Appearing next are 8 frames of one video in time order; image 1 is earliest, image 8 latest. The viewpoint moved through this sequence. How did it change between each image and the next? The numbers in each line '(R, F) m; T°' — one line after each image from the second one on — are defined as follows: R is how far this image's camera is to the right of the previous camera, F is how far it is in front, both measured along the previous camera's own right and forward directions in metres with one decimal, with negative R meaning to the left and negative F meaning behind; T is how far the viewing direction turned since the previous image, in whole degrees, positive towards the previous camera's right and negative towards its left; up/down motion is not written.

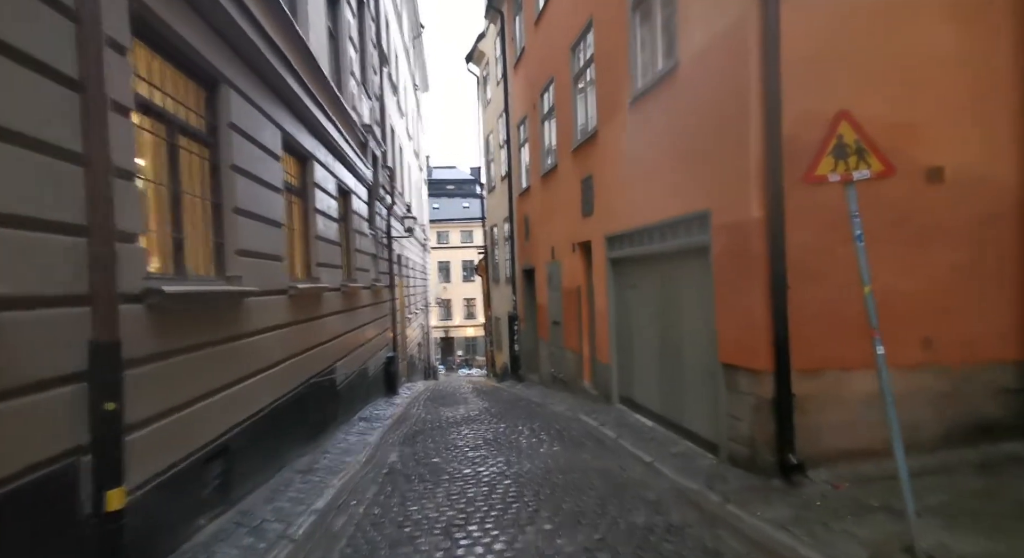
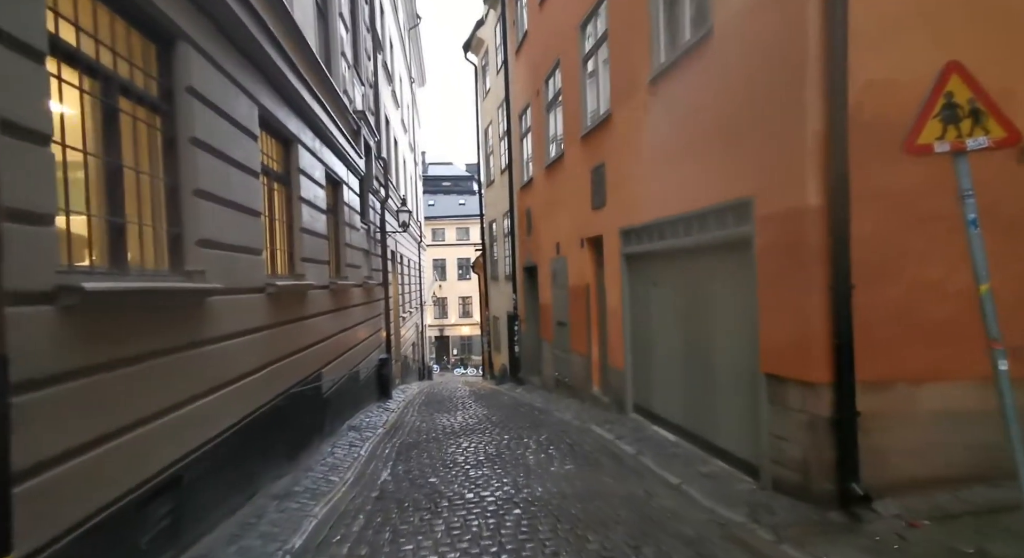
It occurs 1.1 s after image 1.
(-0.1, +0.7) m; 0°
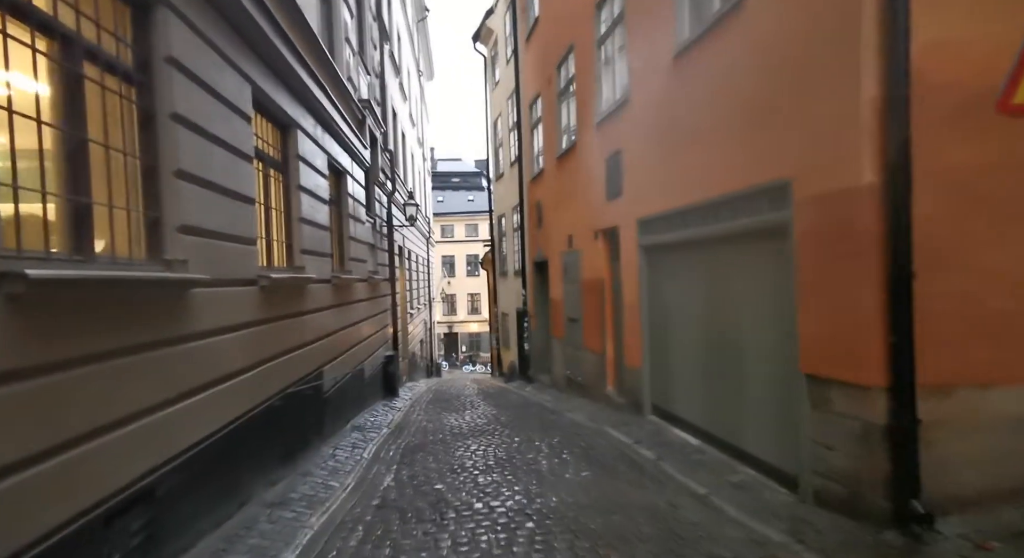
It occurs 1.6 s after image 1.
(0.0, +0.4) m; -1°
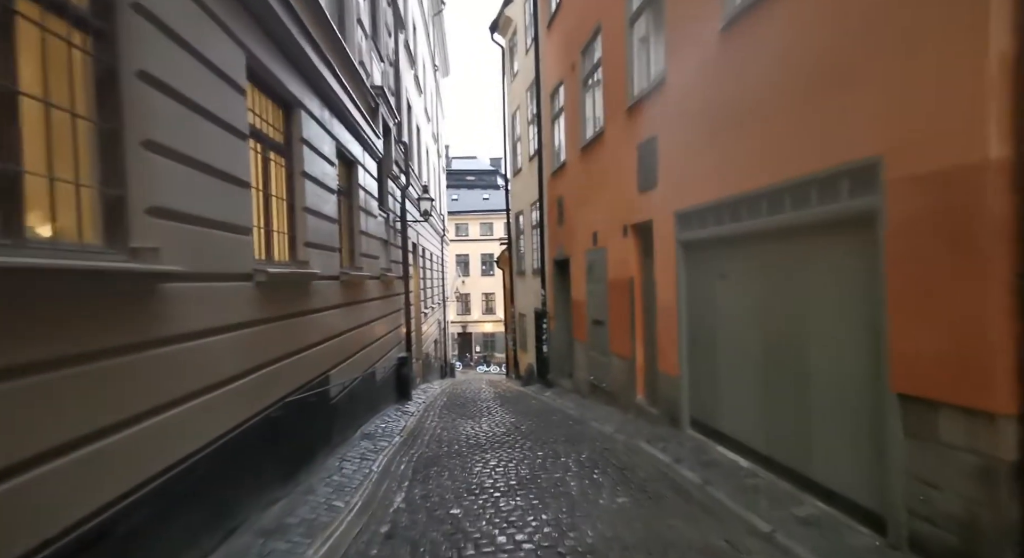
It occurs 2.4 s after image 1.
(-0.1, +0.7) m; -1°
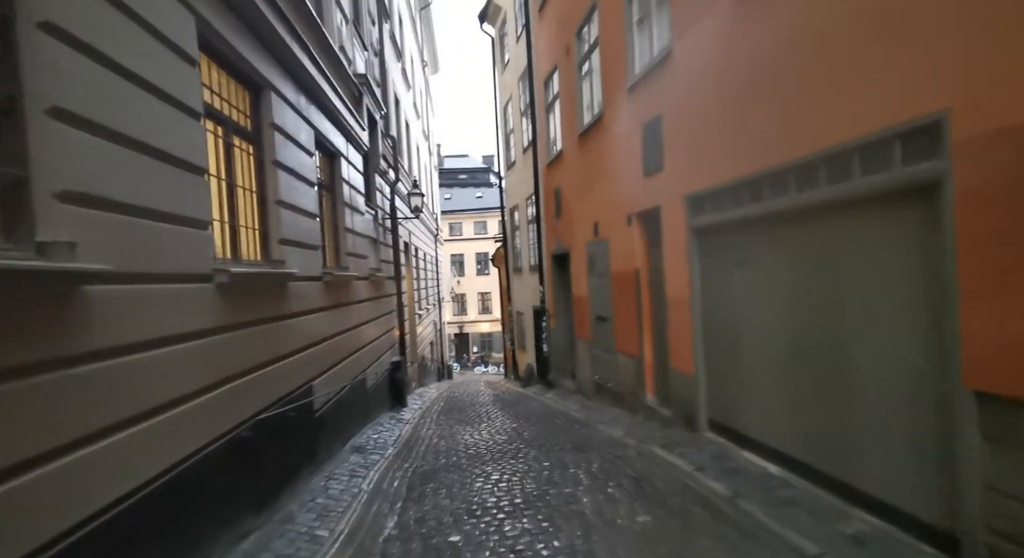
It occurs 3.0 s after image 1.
(0.0, +0.6) m; 0°
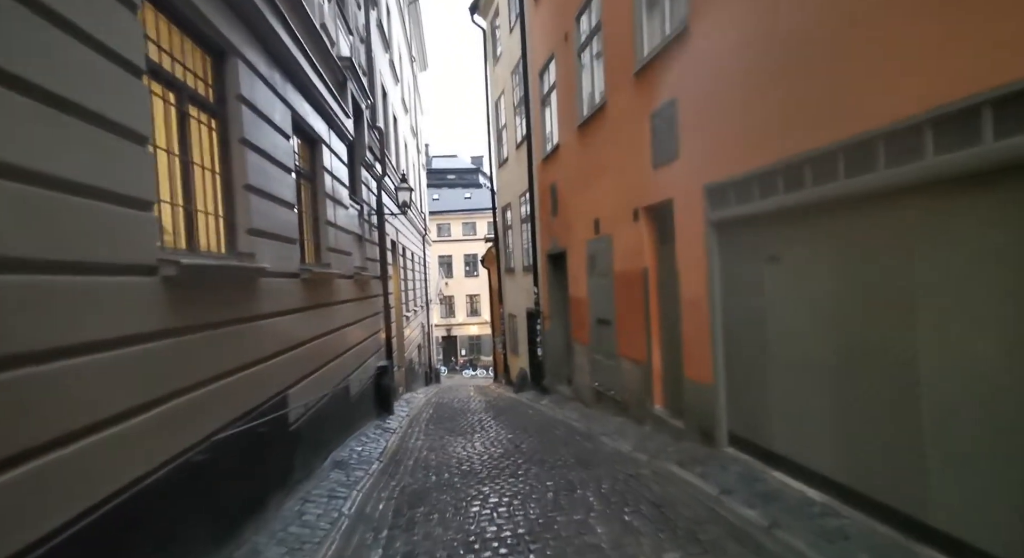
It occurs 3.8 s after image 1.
(-0.1, +0.6) m; +1°
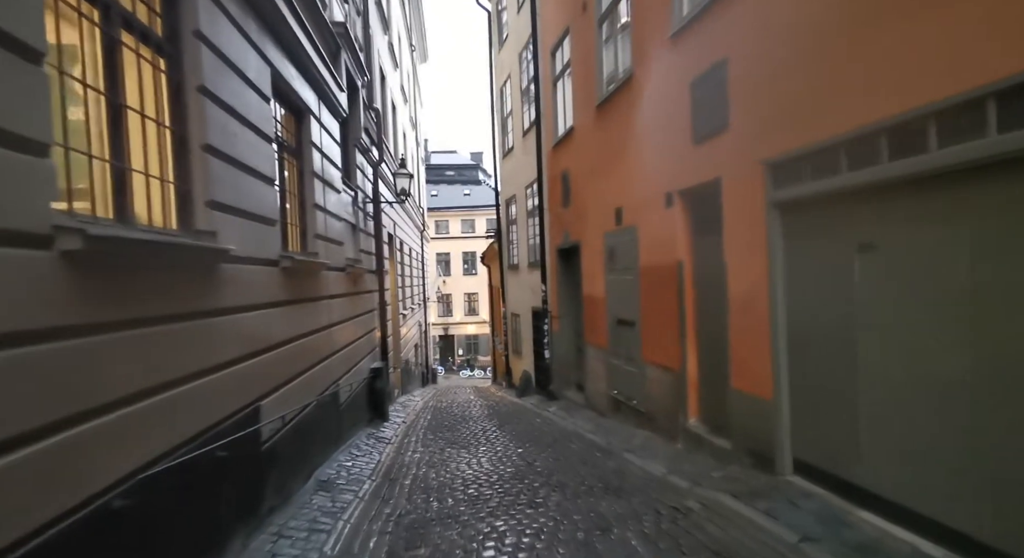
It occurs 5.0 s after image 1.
(-0.2, +0.9) m; 0°
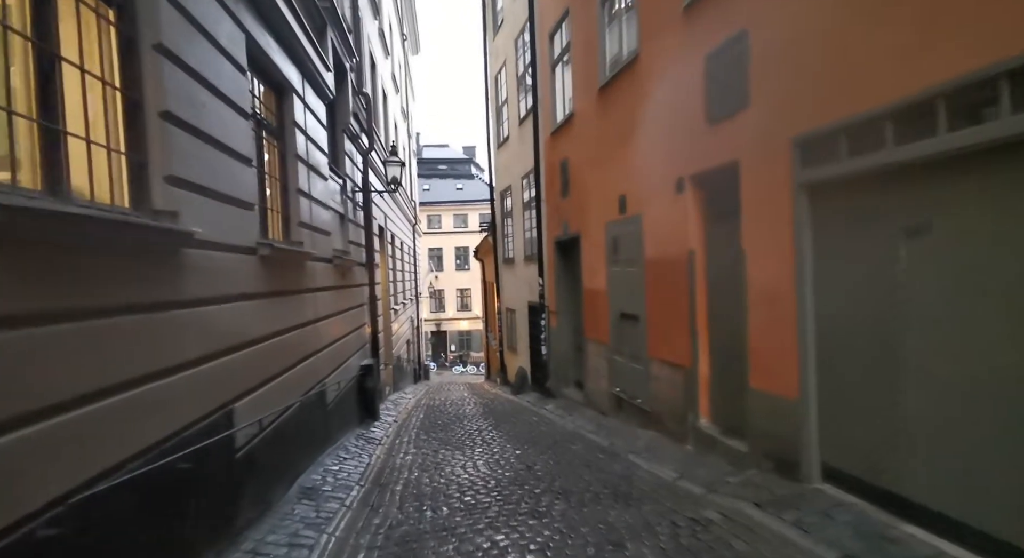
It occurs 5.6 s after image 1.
(-0.1, +0.4) m; +1°
